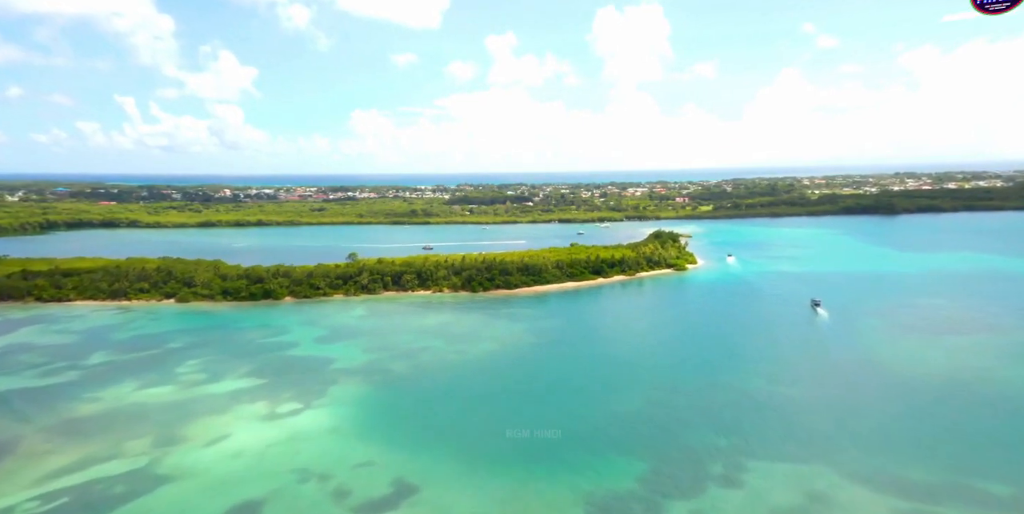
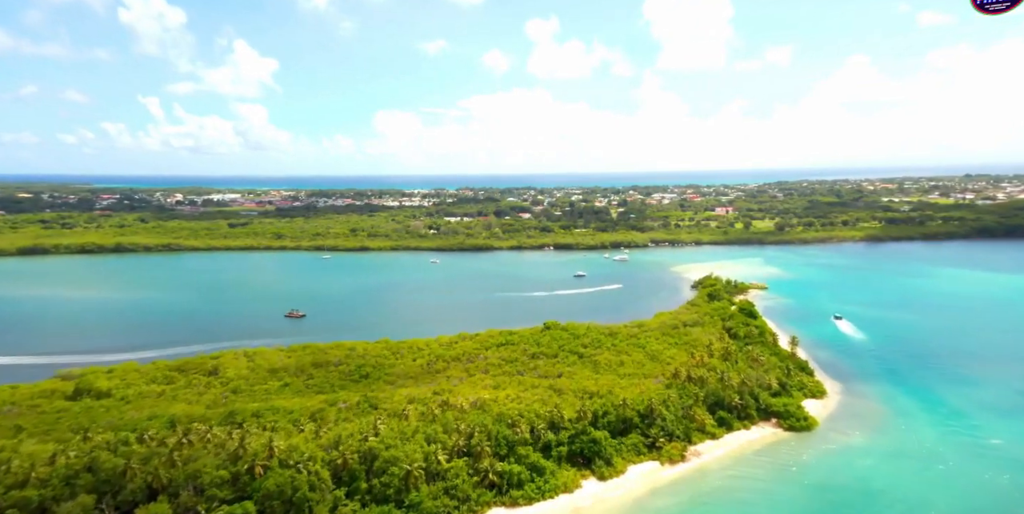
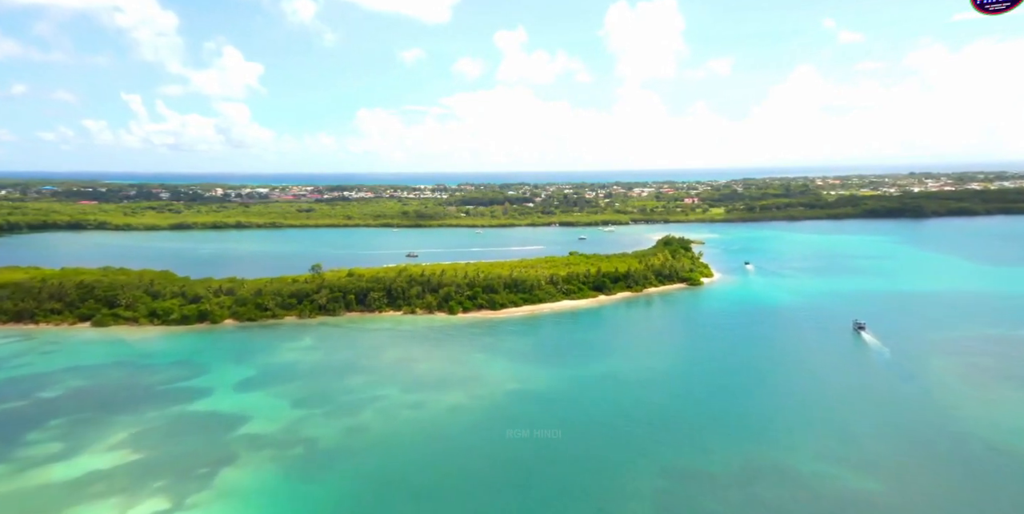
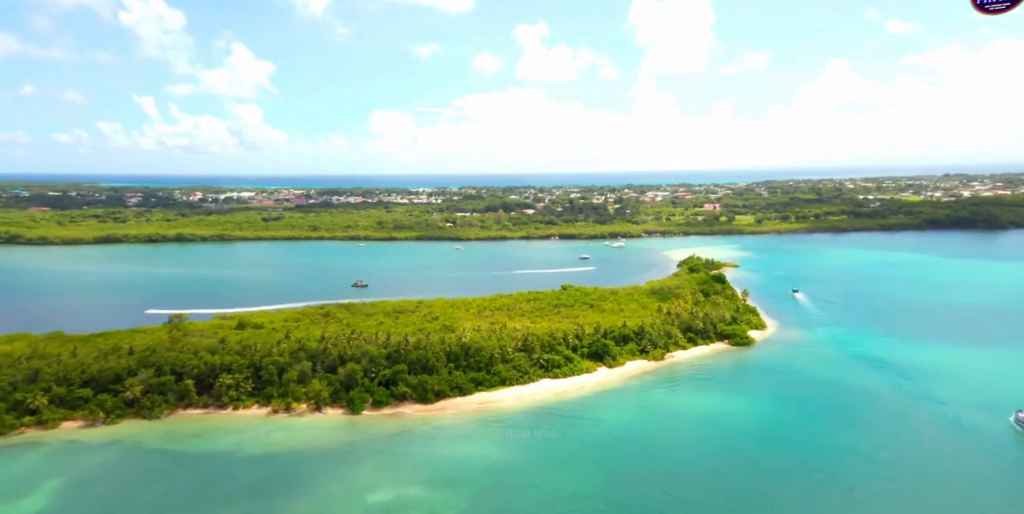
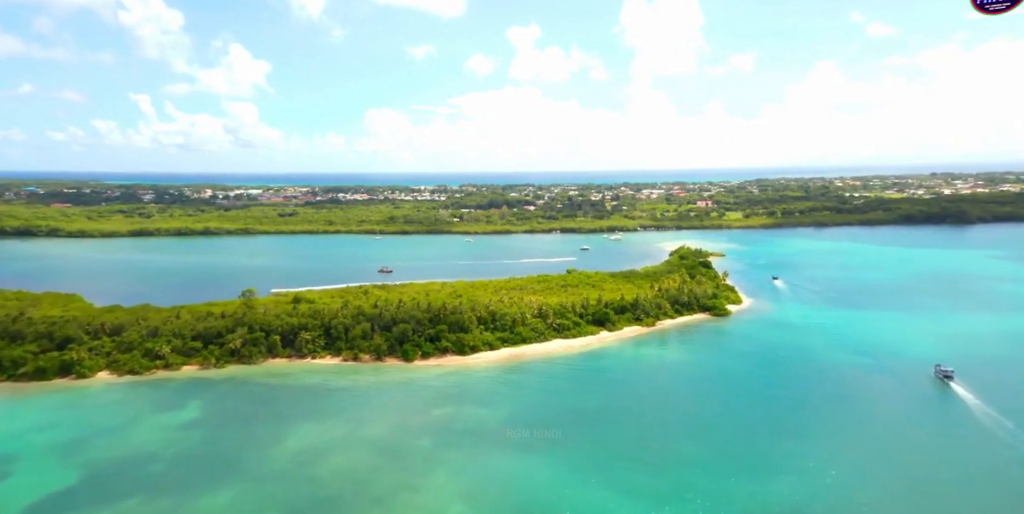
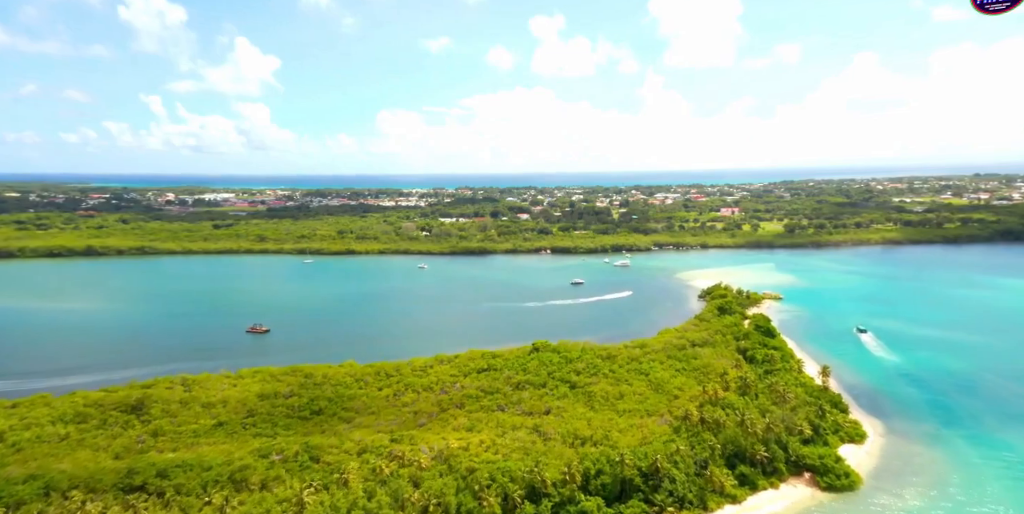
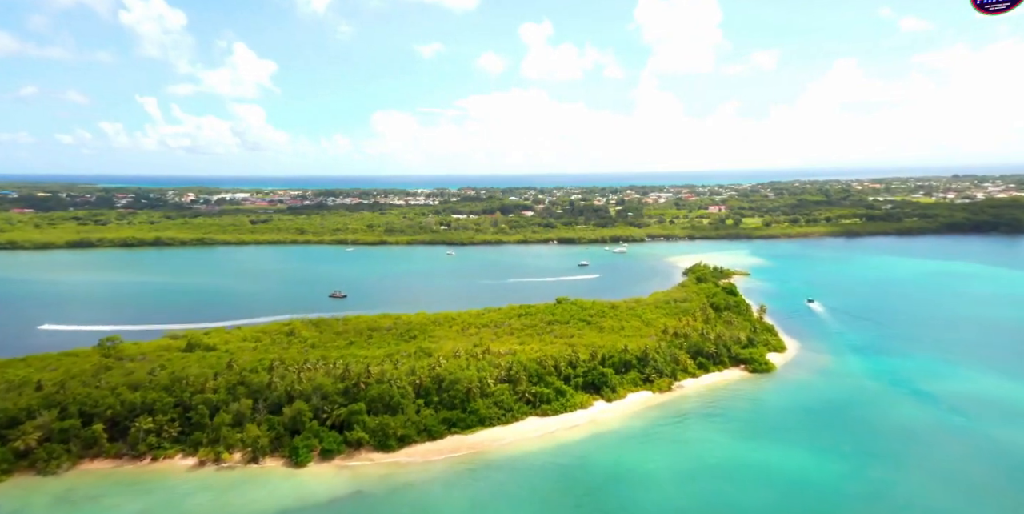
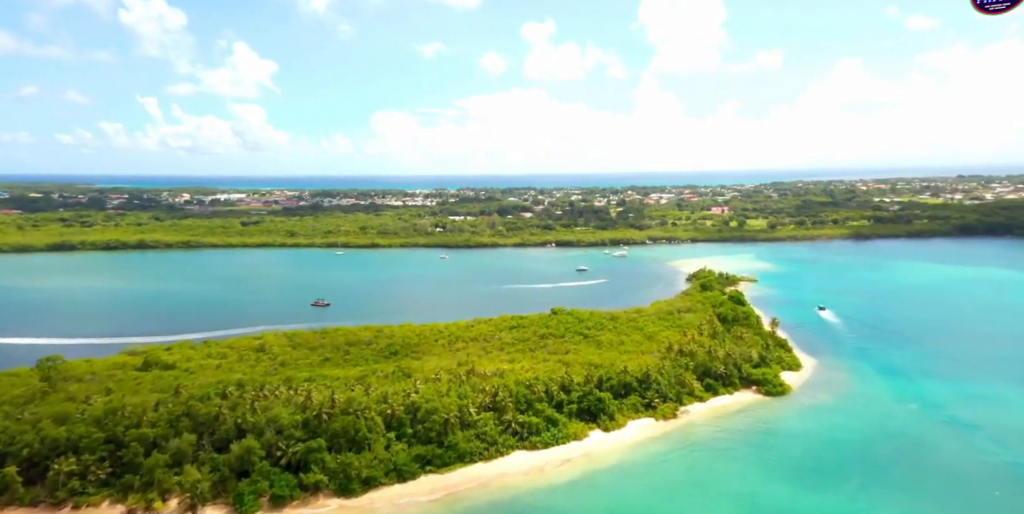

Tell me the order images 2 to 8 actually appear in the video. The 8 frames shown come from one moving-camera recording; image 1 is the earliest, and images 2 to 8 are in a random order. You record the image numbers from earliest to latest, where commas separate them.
3, 5, 4, 7, 8, 2, 6
